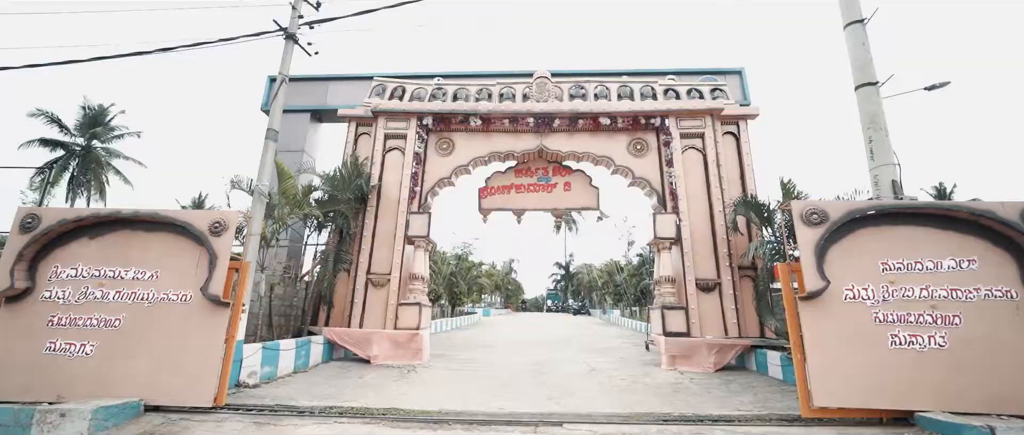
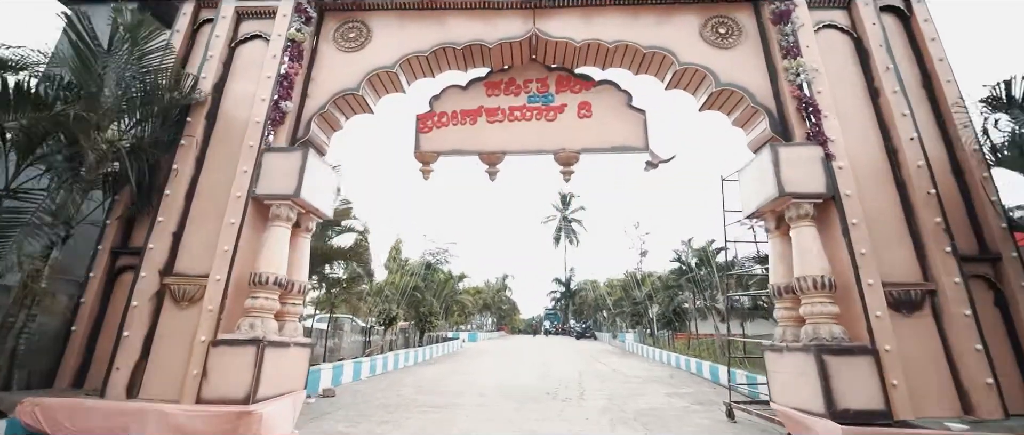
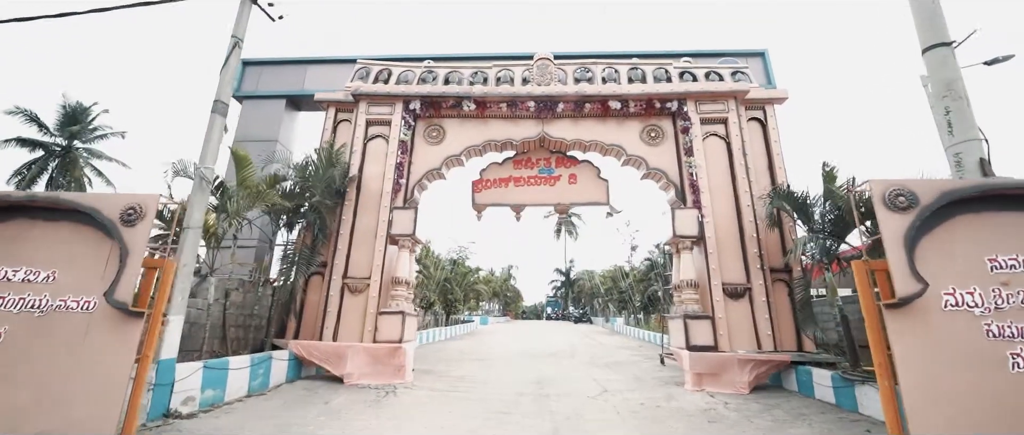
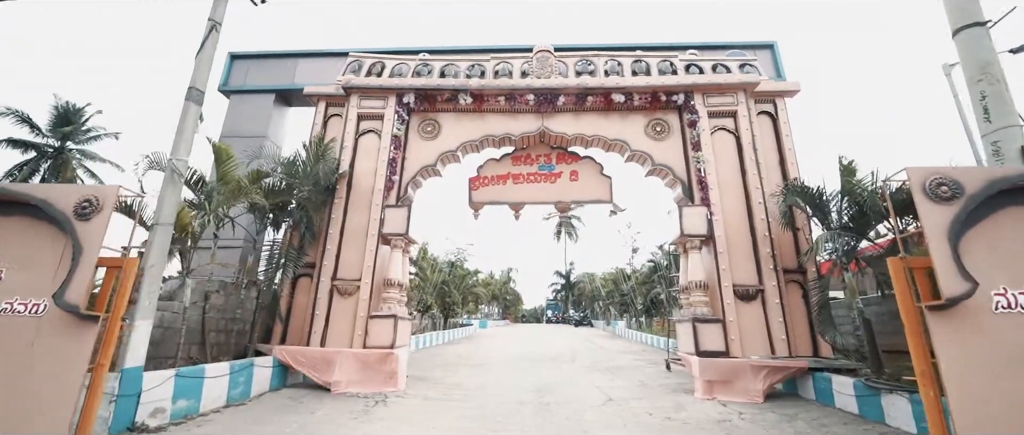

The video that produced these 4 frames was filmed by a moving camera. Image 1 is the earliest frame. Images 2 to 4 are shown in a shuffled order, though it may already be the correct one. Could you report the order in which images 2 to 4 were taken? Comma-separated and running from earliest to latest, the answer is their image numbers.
3, 4, 2
